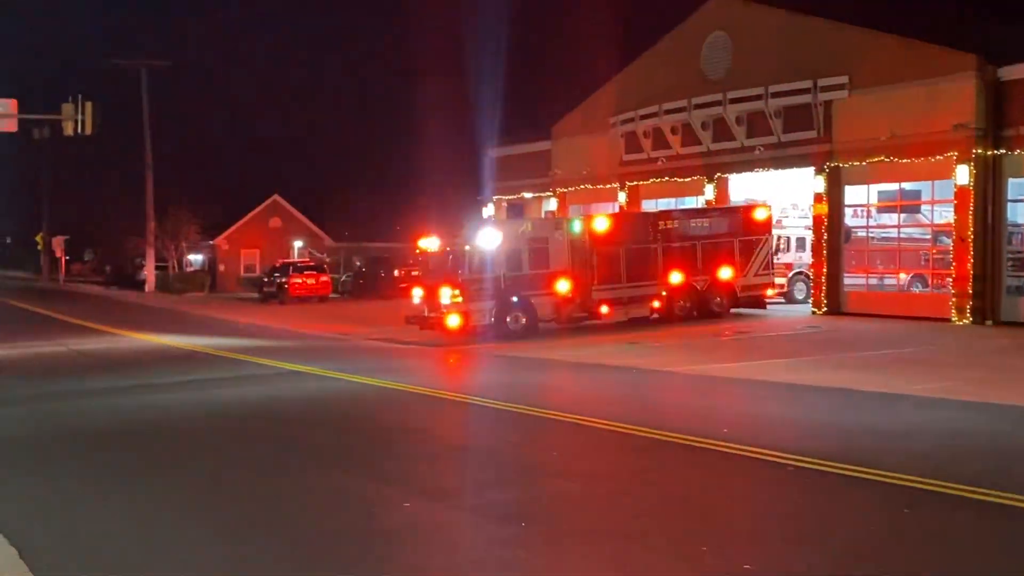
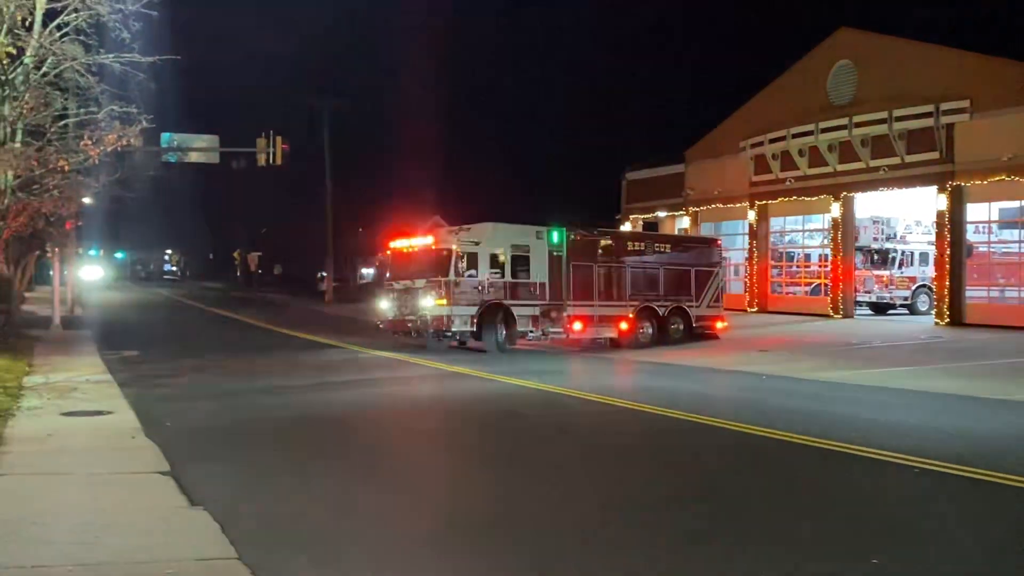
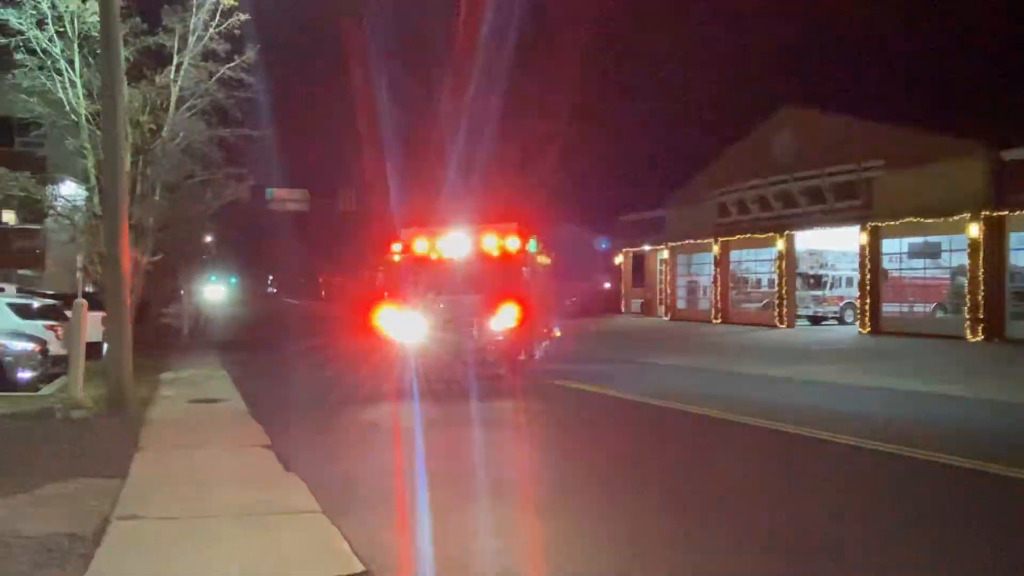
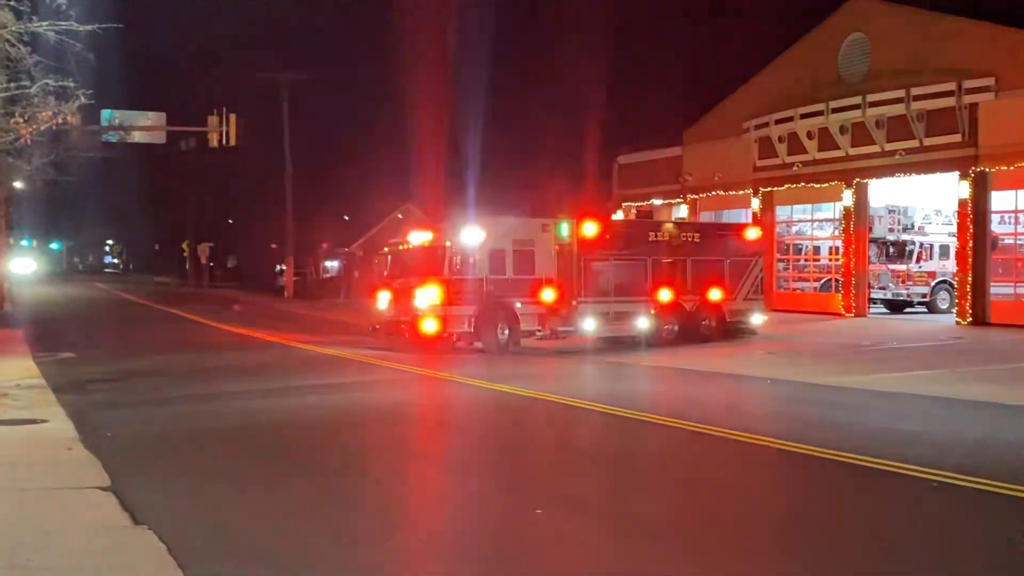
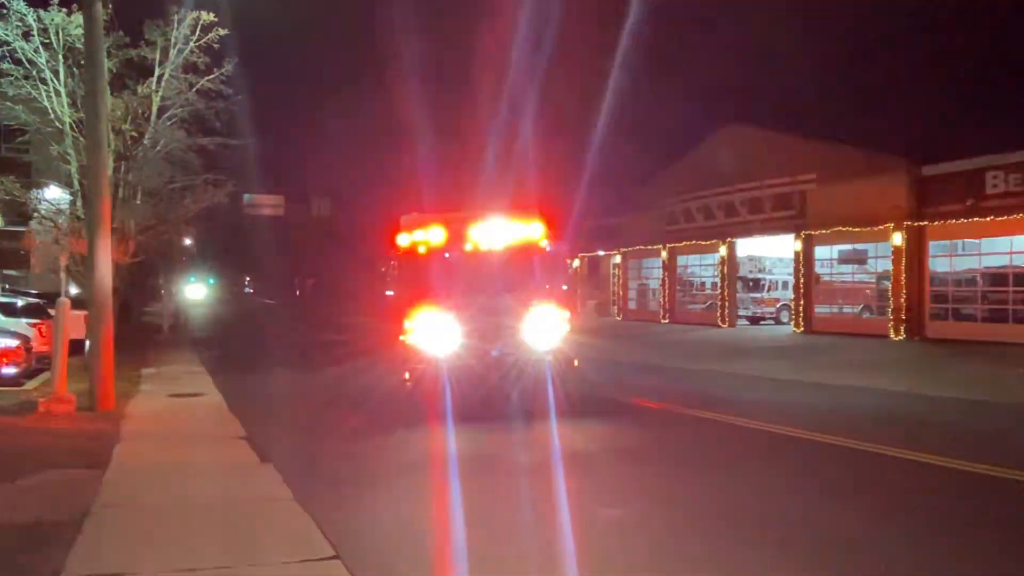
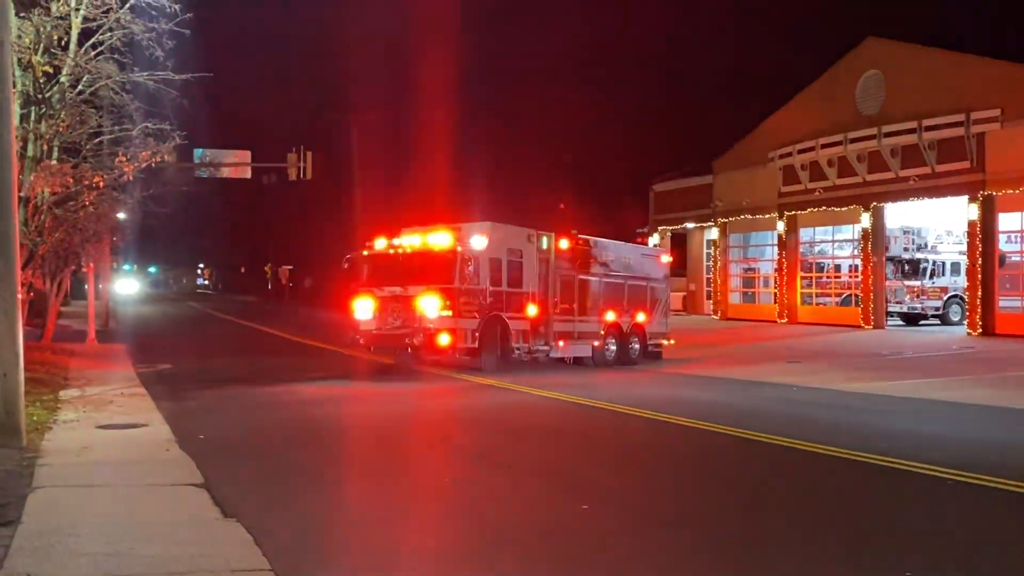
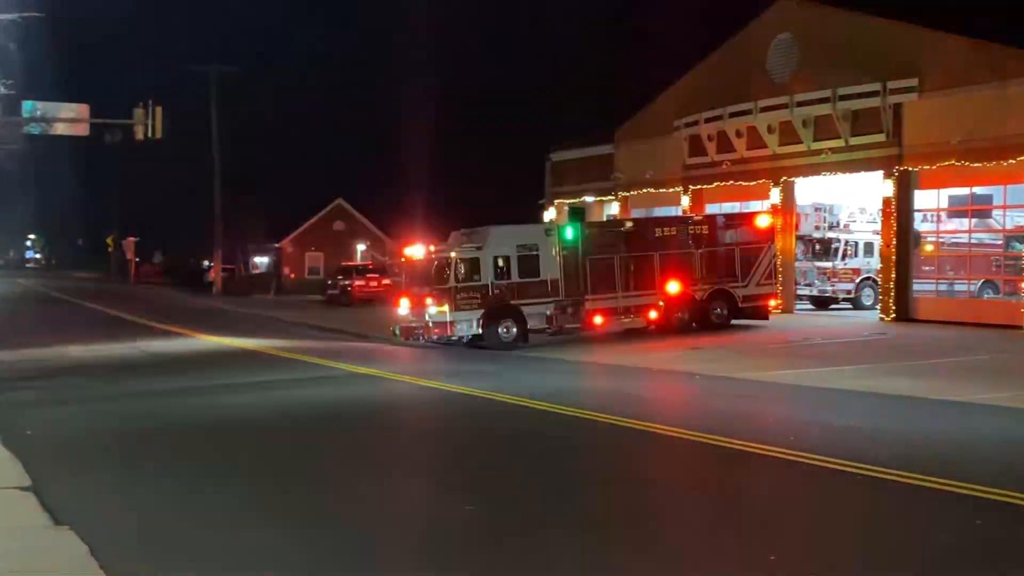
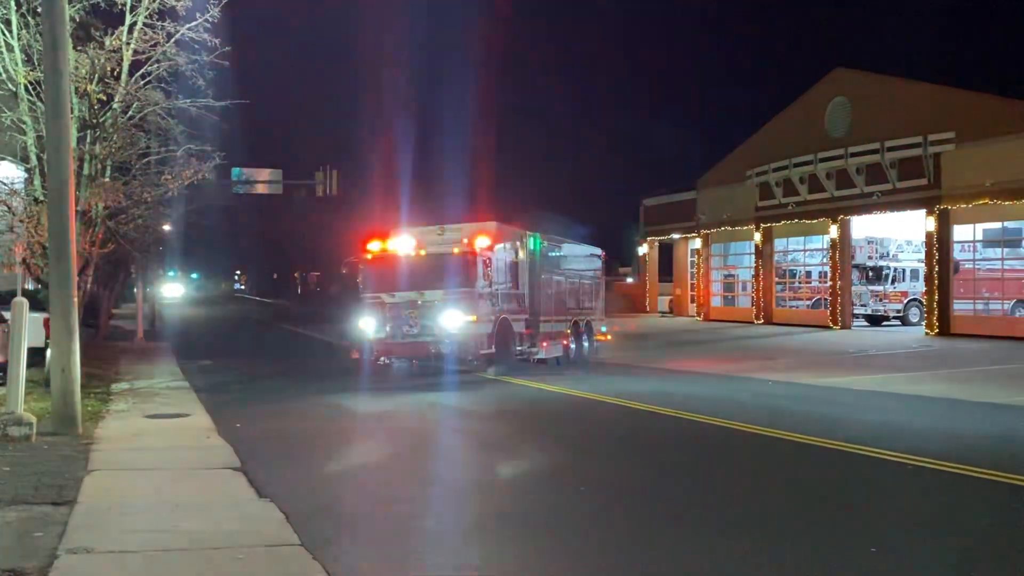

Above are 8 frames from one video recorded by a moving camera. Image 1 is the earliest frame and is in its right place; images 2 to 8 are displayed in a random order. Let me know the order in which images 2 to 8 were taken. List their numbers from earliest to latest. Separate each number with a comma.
7, 4, 2, 6, 8, 3, 5
